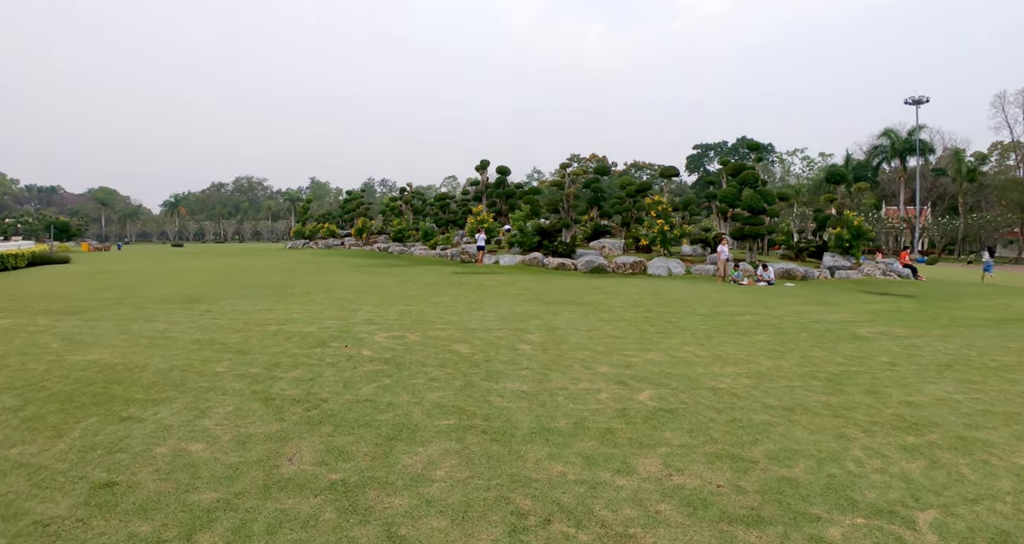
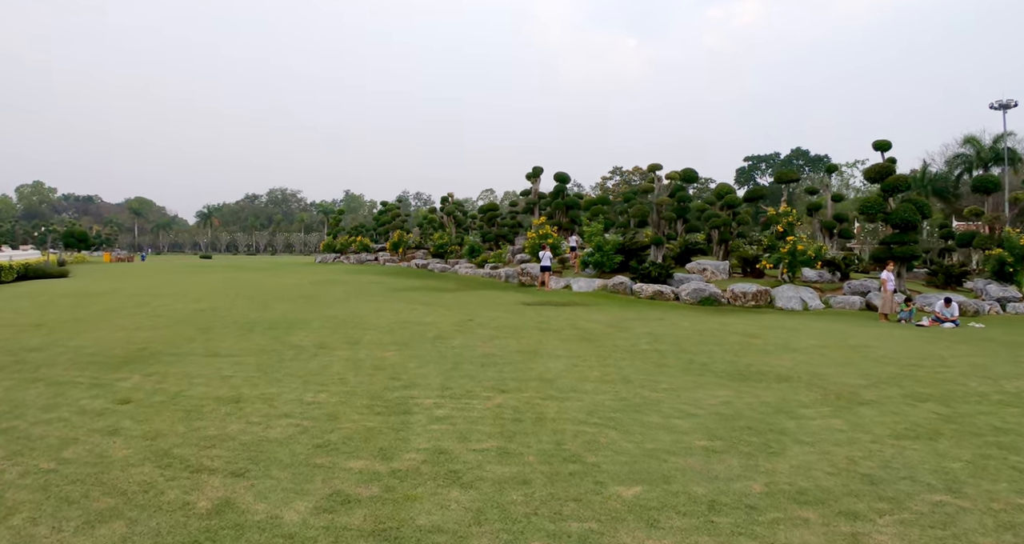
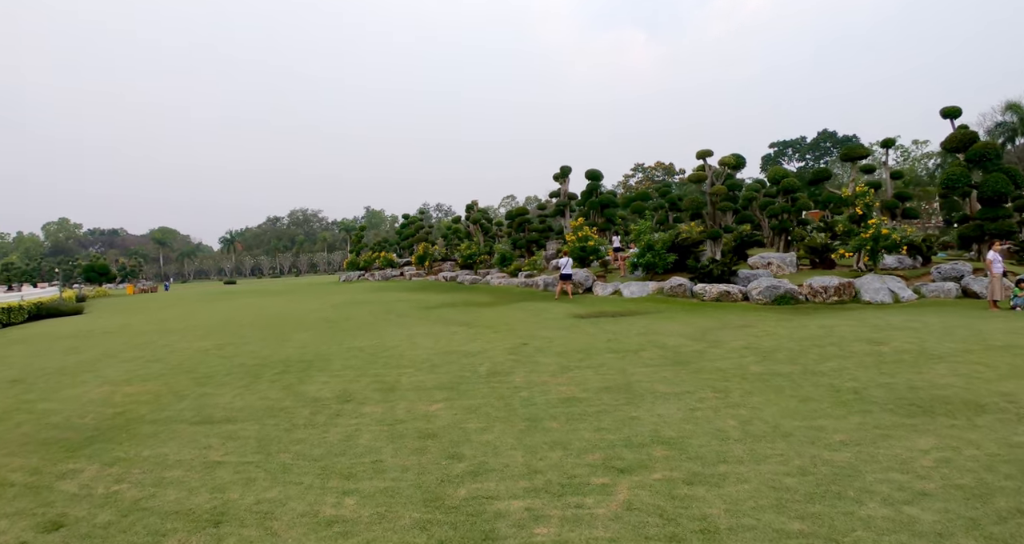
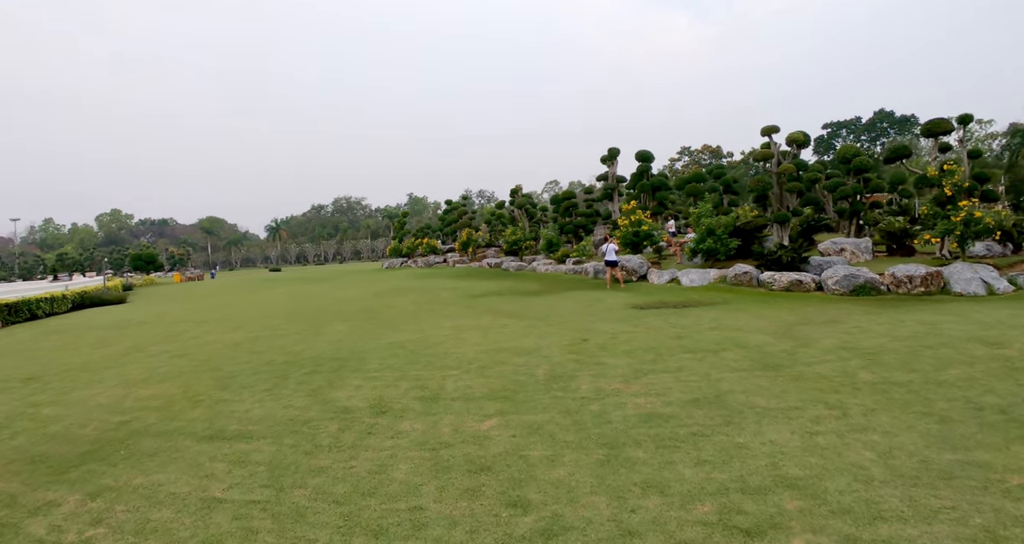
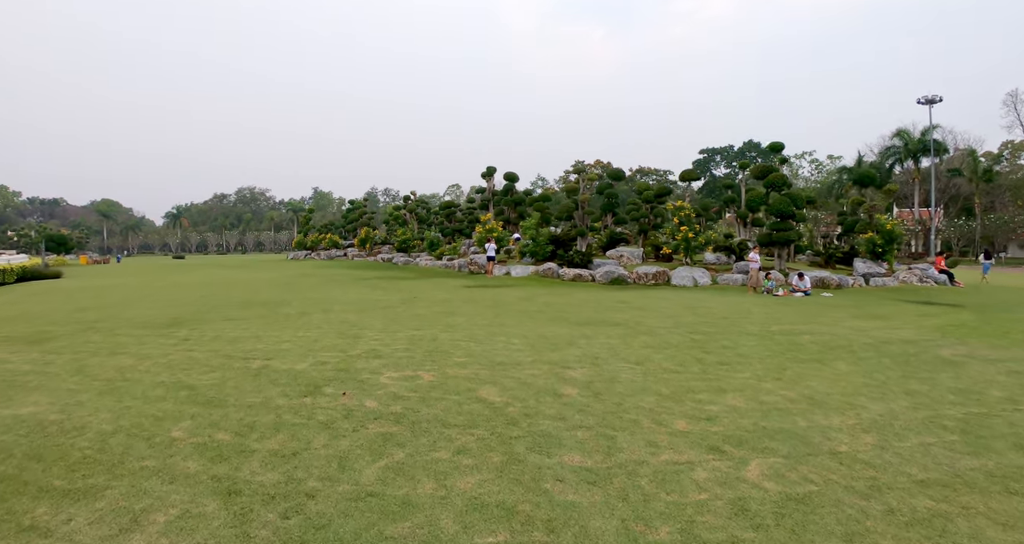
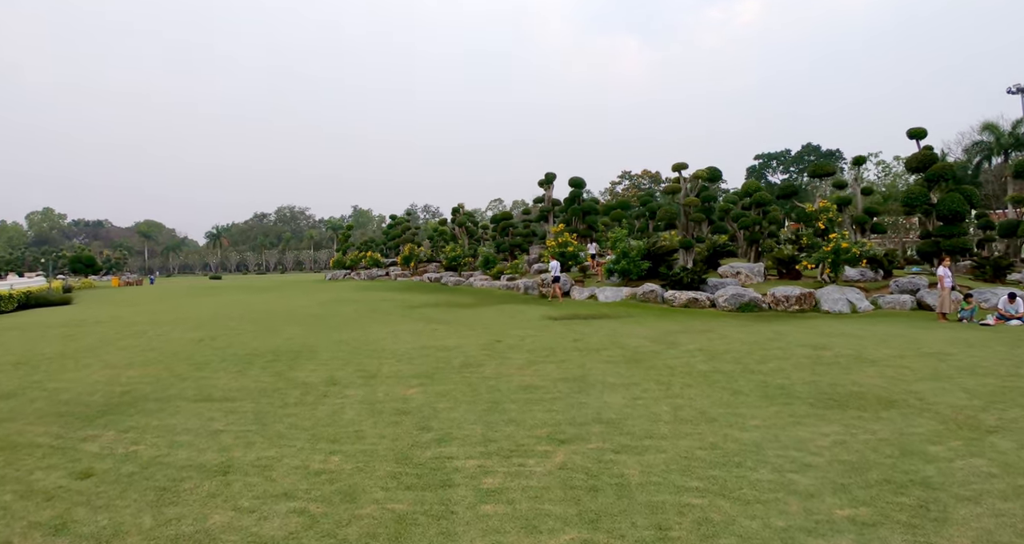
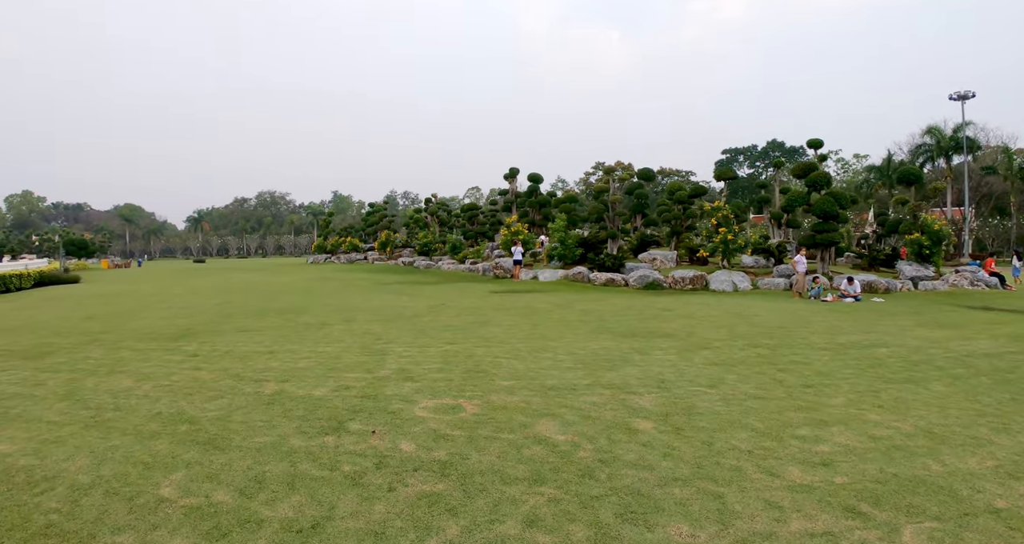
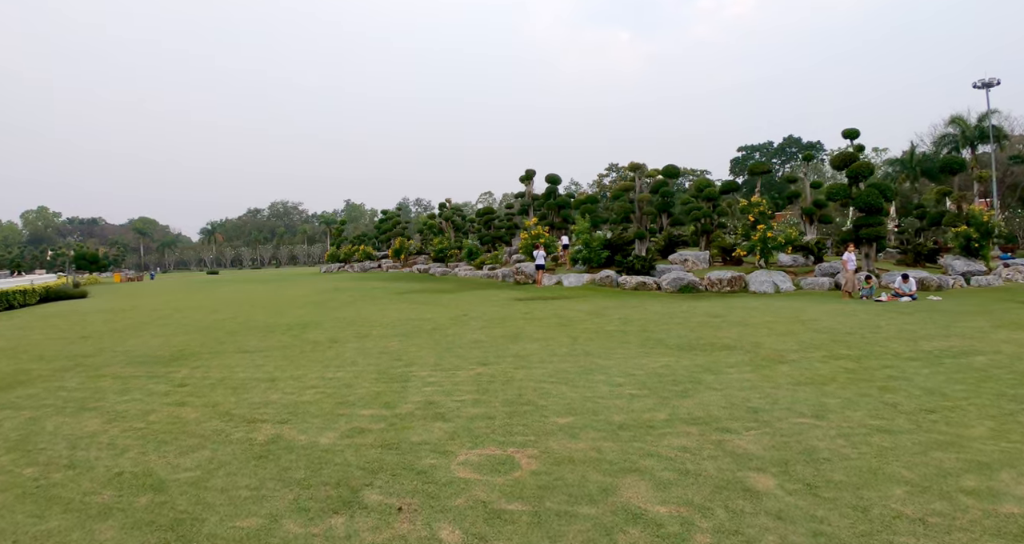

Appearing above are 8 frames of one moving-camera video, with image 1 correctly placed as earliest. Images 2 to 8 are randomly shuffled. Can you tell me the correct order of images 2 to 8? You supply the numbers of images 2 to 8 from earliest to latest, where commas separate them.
5, 7, 8, 2, 6, 3, 4
